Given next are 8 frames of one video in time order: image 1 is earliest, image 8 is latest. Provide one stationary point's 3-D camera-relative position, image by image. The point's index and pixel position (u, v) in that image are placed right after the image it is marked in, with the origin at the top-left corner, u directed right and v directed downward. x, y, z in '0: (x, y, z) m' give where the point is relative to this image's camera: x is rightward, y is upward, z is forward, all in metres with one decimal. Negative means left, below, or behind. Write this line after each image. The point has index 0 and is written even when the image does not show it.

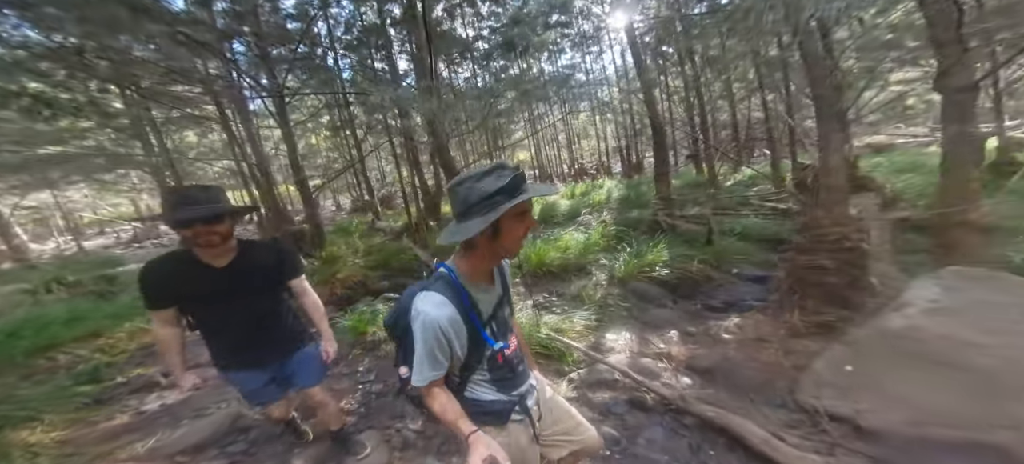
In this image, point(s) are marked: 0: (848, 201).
0: (+2.9, +0.3, +3.4) m
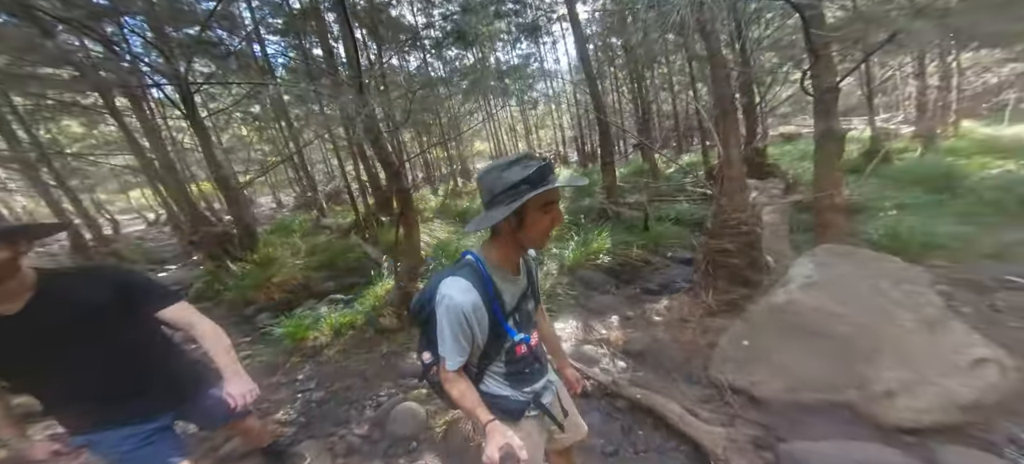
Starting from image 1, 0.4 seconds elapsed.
0: (+2.3, +0.4, +3.7) m
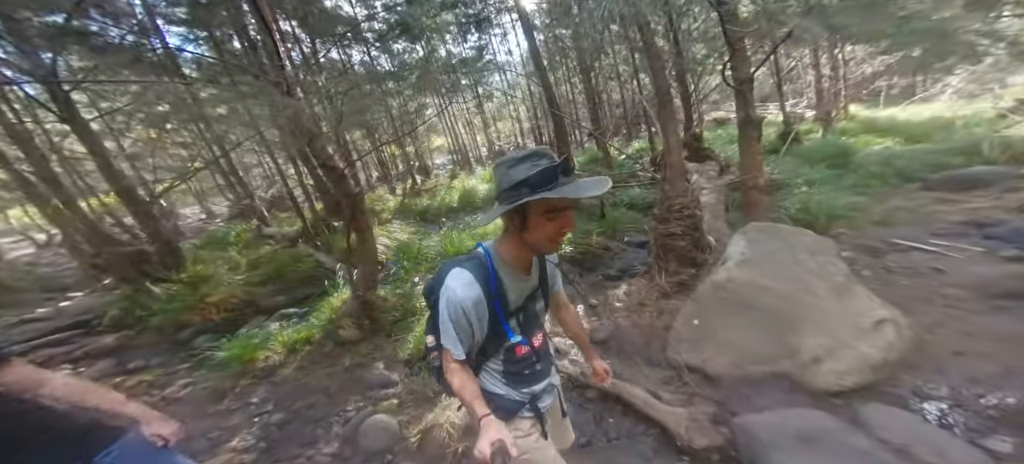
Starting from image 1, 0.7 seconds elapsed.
0: (+1.9, +0.6, +3.9) m
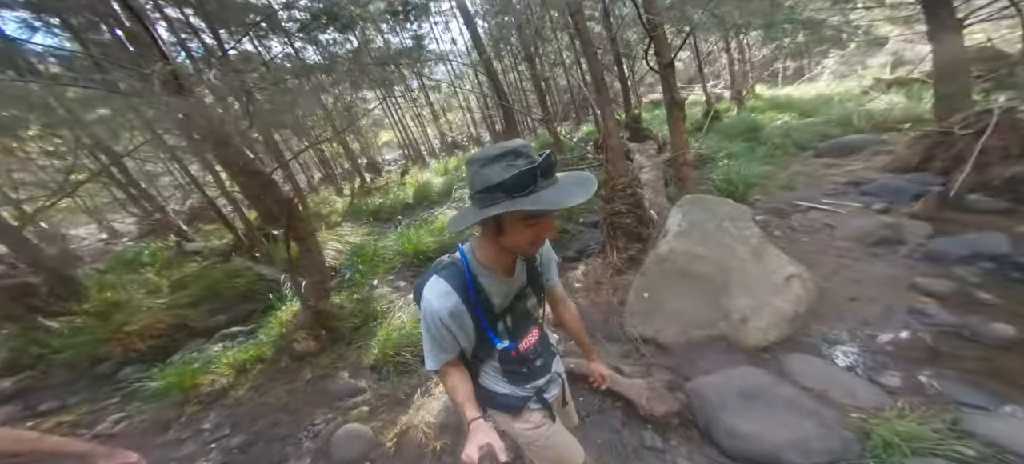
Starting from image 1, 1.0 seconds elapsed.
0: (+1.3, +0.8, +4.2) m
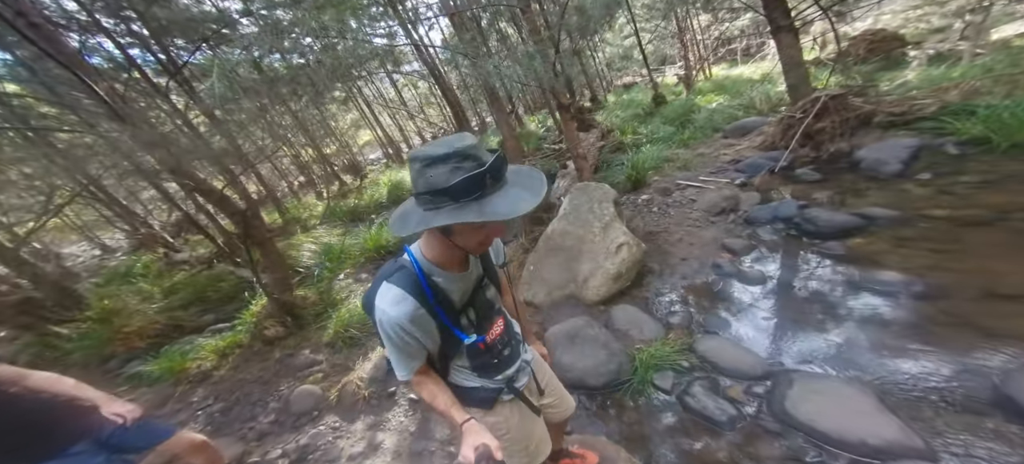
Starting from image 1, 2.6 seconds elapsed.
0: (+0.2, +1.0, +5.0) m
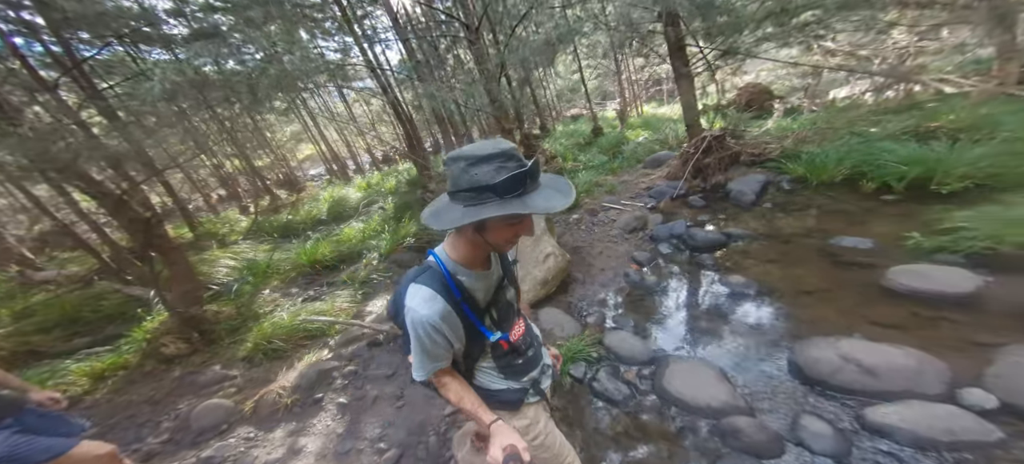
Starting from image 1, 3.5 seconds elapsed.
0: (-0.6, +0.8, +5.5) m
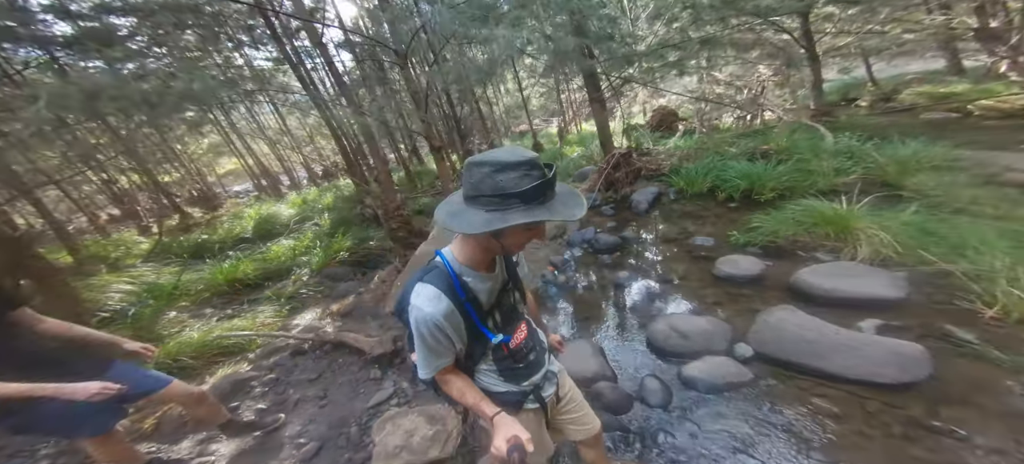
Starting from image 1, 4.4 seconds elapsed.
0: (-1.7, +0.6, +5.9) m
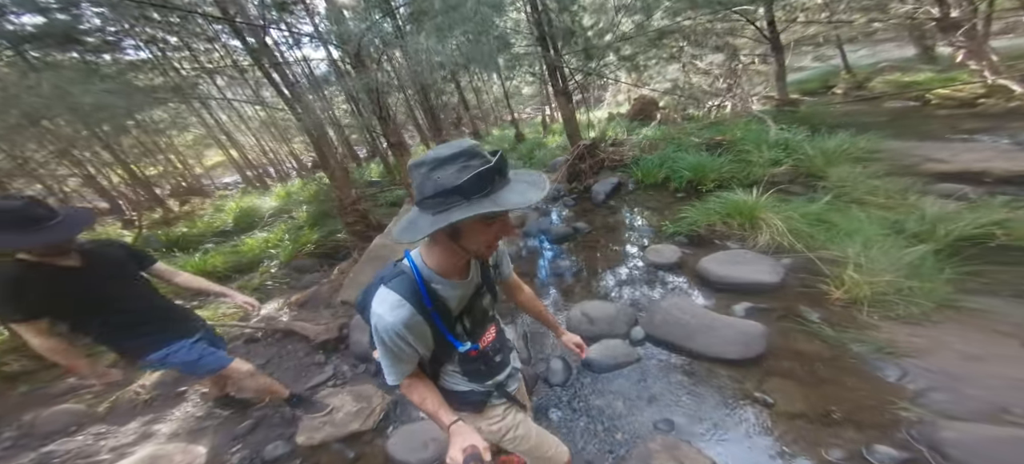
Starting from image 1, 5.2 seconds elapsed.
0: (-2.2, +0.7, +6.0) m
